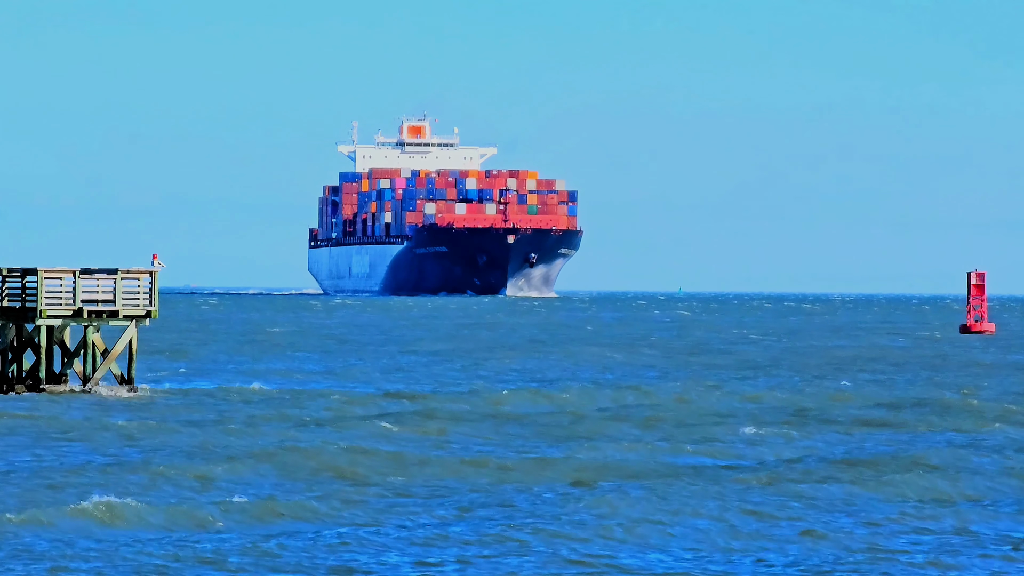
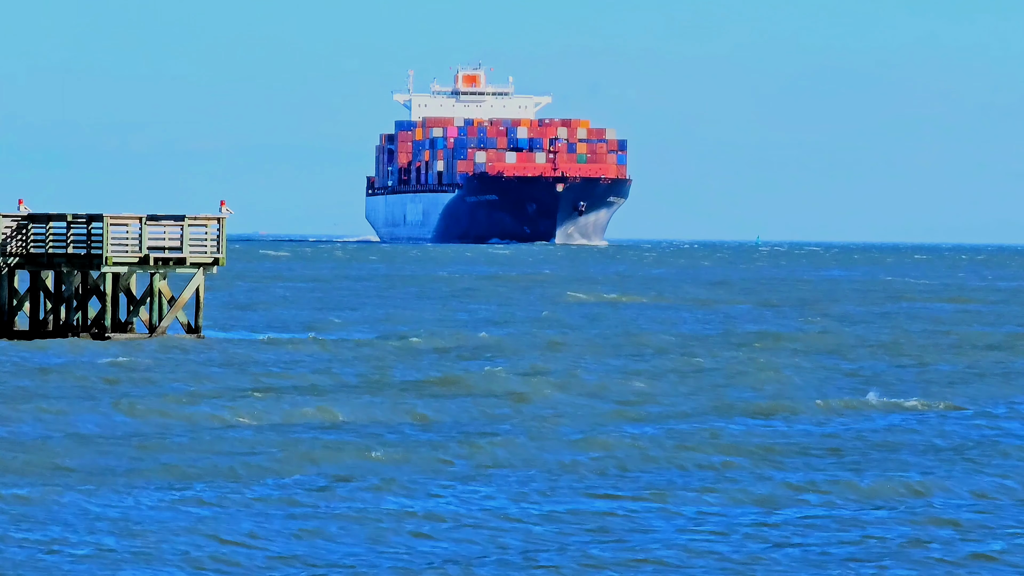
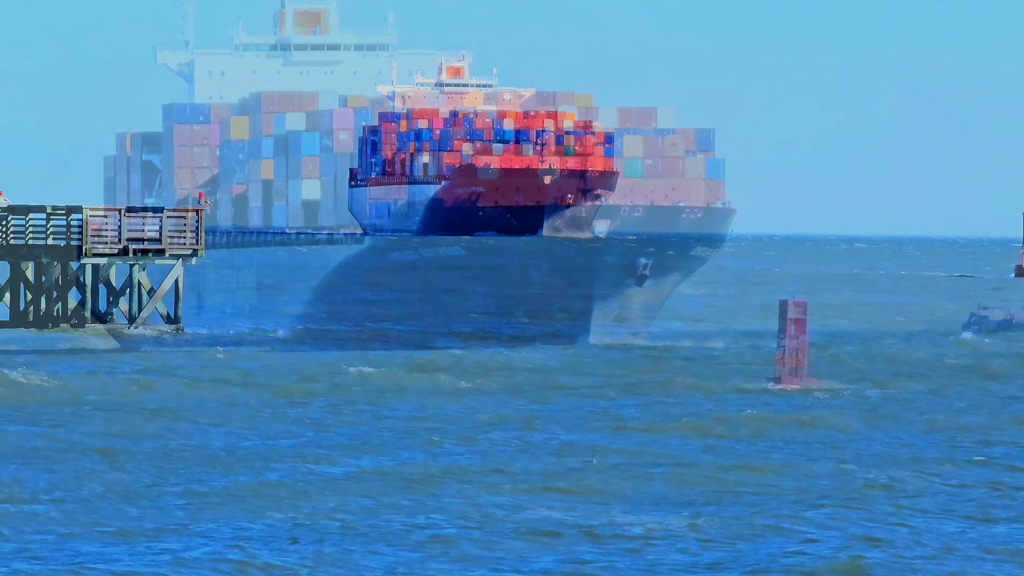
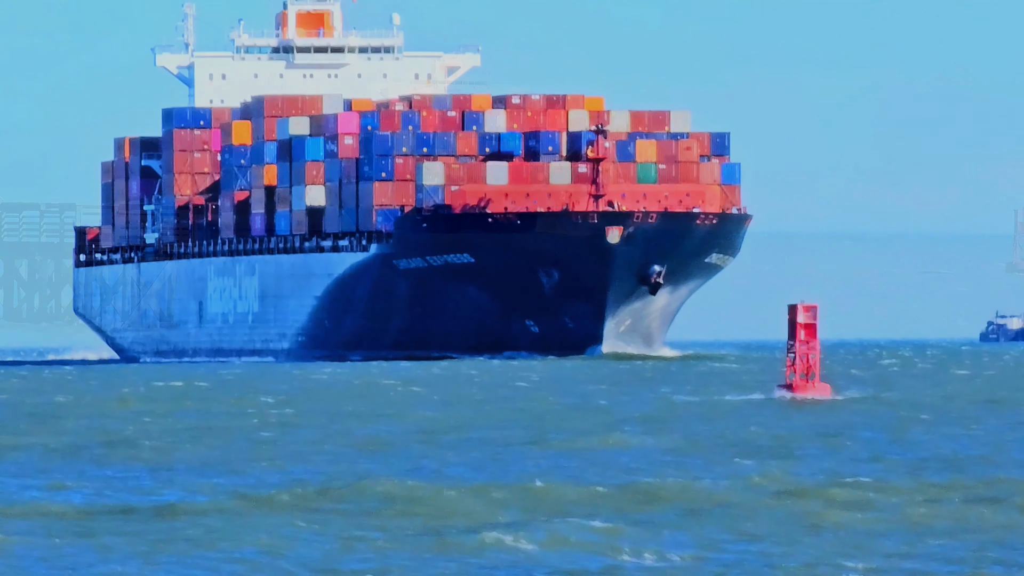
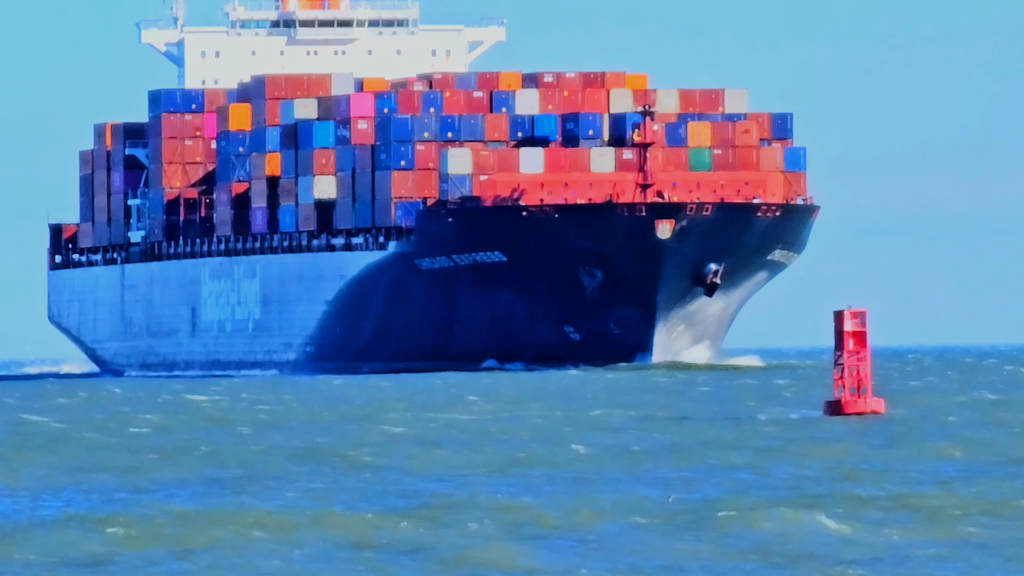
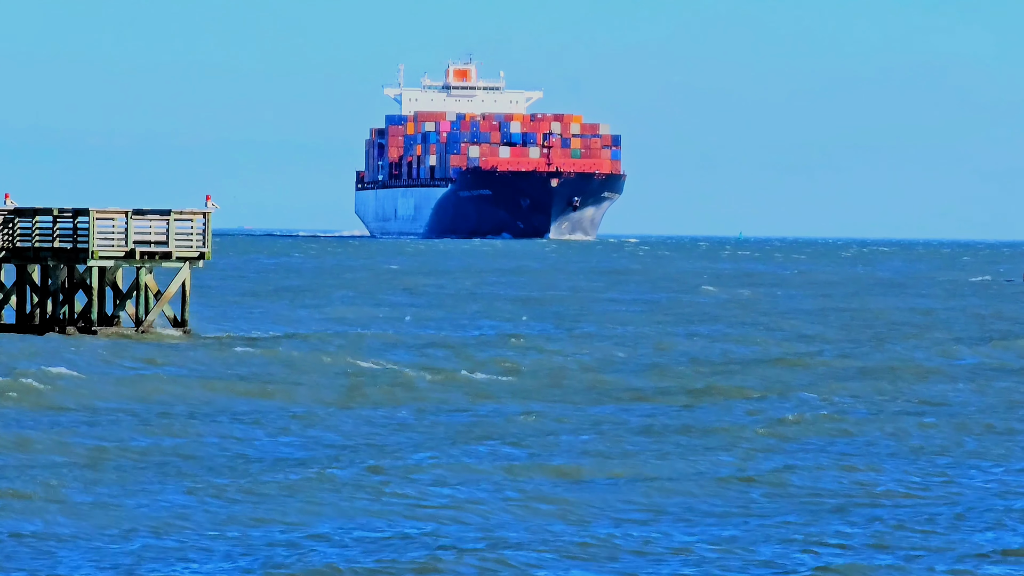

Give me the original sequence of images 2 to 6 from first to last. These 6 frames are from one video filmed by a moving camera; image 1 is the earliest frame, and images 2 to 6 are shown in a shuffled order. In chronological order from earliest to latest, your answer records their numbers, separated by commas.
2, 6, 3, 4, 5
